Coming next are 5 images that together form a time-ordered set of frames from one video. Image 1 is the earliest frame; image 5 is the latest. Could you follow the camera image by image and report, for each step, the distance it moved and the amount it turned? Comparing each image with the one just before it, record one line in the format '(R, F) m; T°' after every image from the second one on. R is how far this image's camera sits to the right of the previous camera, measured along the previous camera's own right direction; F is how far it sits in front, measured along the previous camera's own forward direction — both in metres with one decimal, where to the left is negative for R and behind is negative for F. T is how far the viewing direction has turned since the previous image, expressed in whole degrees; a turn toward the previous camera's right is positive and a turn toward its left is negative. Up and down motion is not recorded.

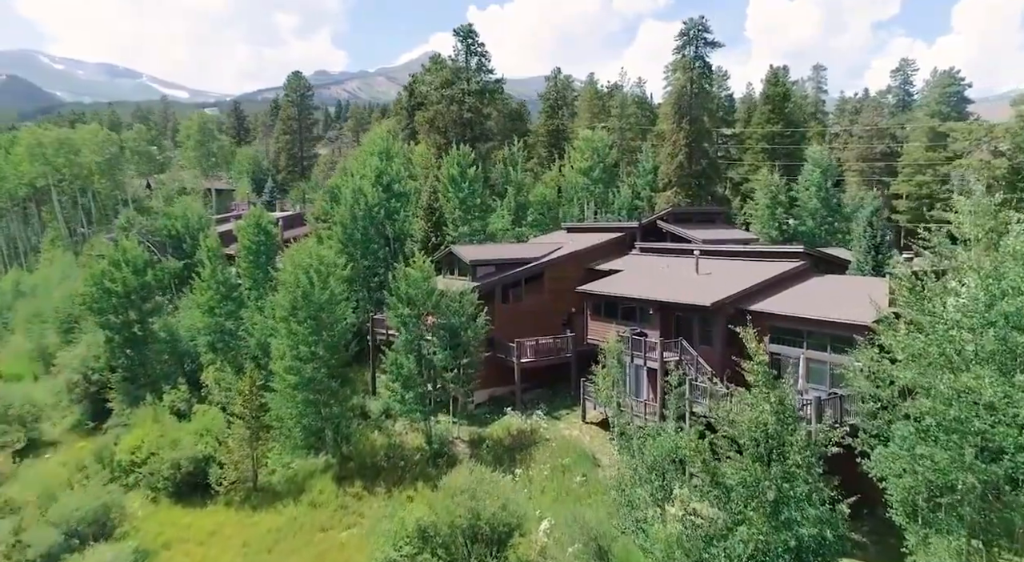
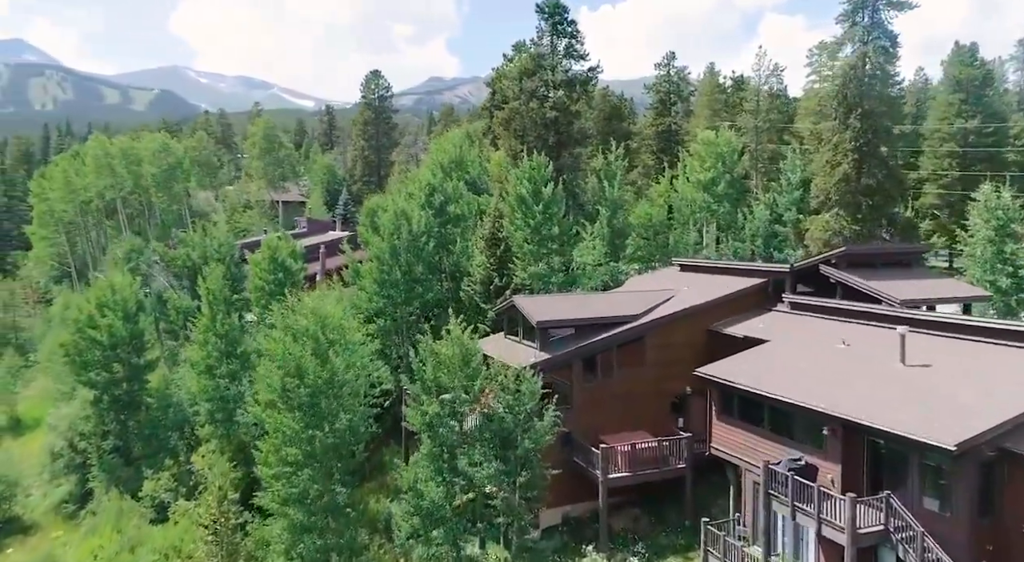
(+0.8, +13.4) m; -8°
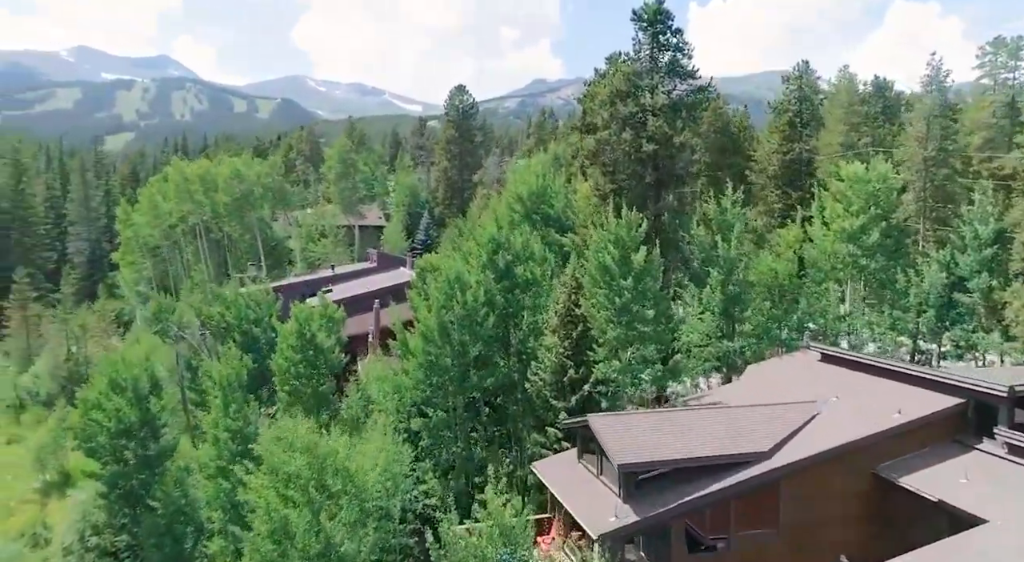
(+0.8, +8.7) m; -7°
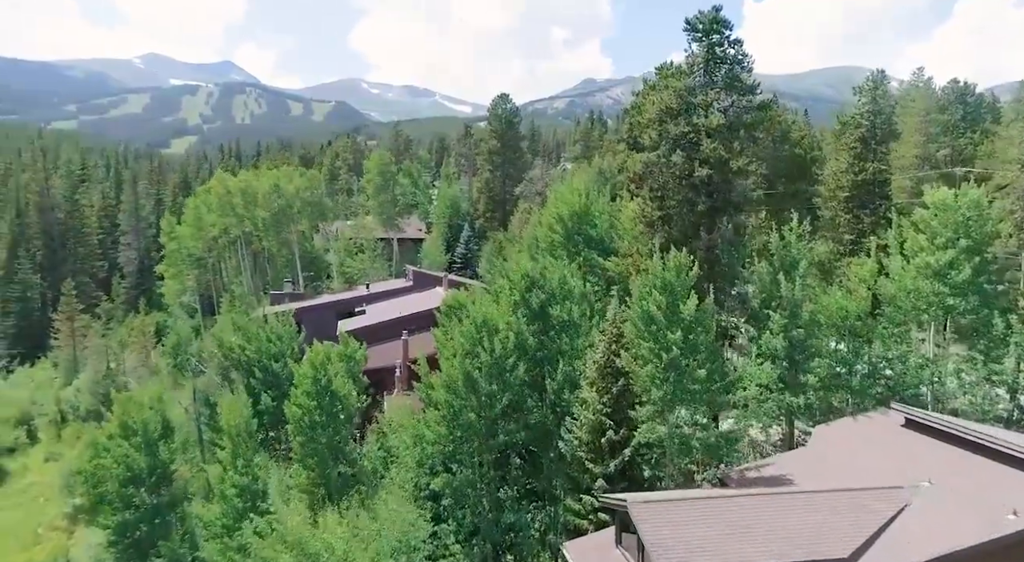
(+0.6, +3.4) m; -4°
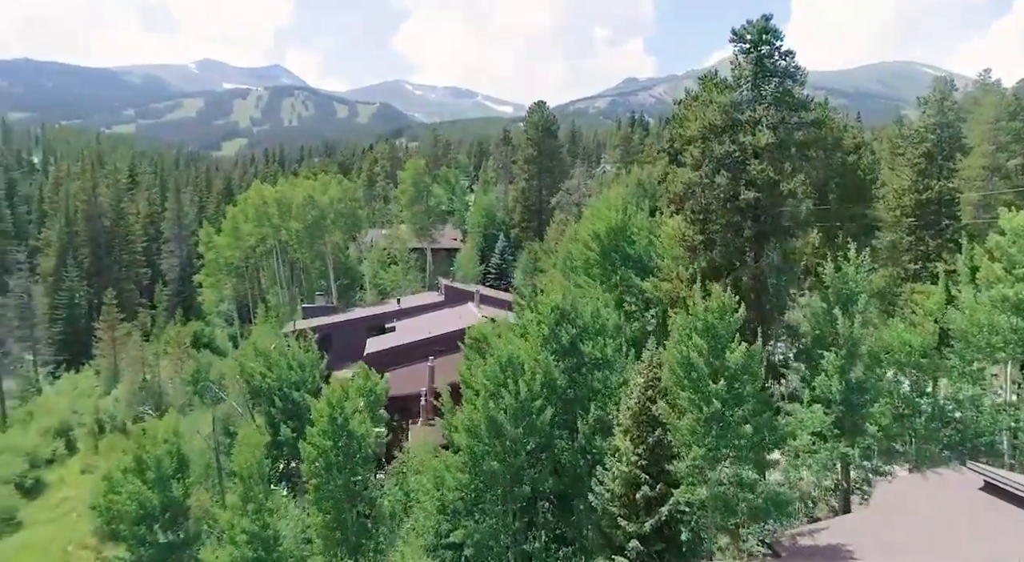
(+0.5, +2.2) m; -3°
